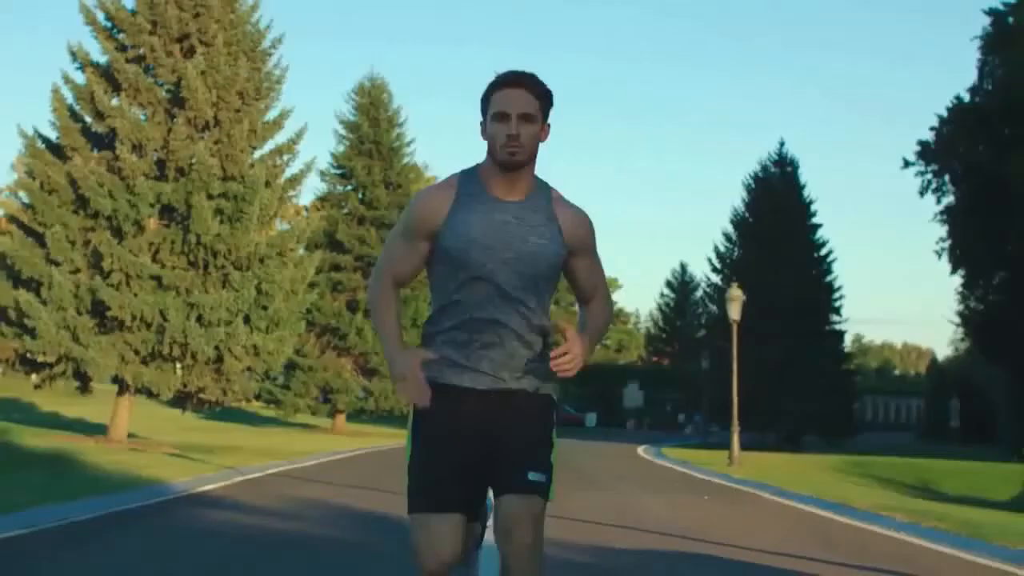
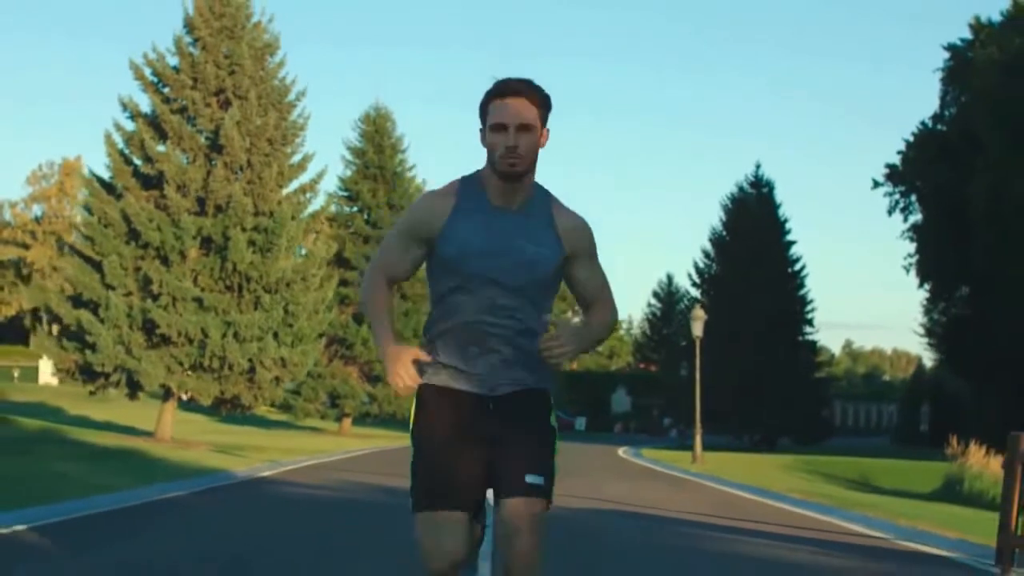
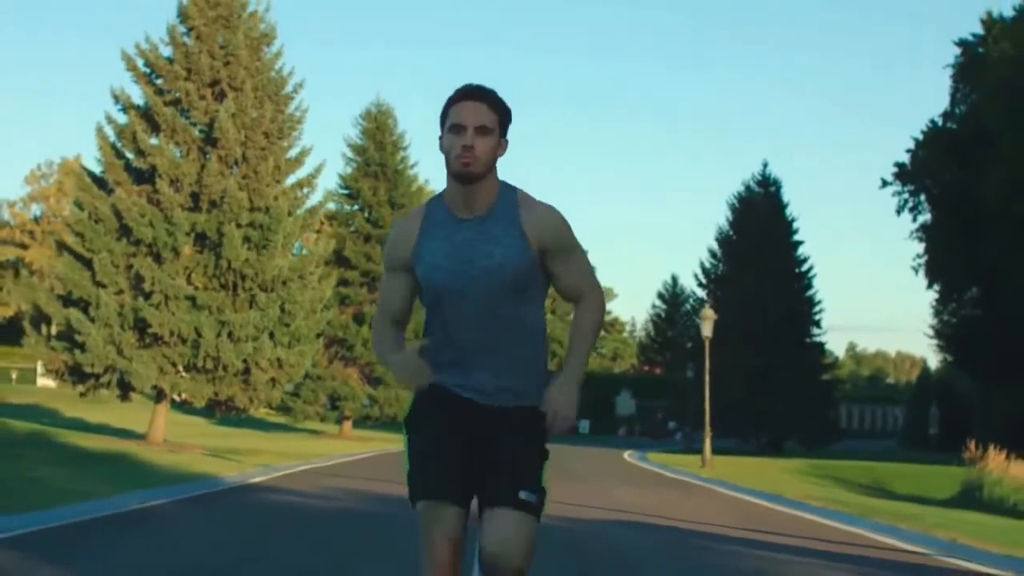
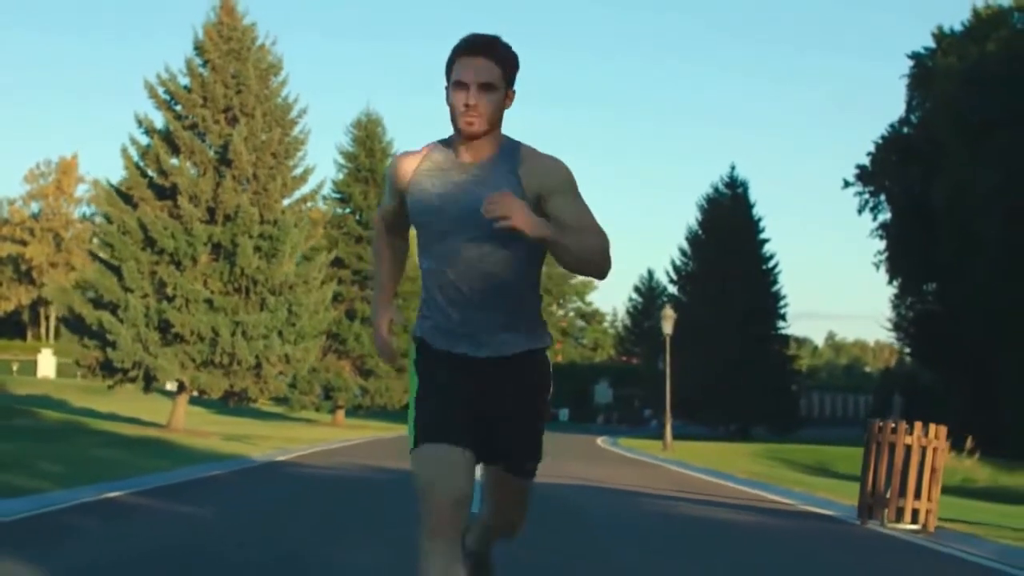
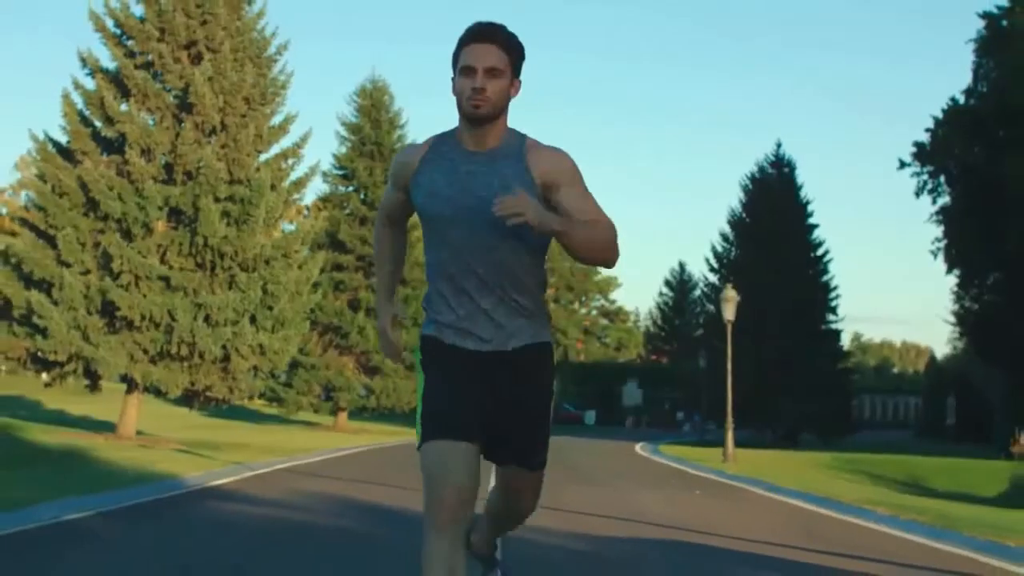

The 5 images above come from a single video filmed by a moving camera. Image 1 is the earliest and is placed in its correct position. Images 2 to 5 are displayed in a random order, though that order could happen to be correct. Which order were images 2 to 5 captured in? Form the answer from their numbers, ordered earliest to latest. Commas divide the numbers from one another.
5, 3, 2, 4
